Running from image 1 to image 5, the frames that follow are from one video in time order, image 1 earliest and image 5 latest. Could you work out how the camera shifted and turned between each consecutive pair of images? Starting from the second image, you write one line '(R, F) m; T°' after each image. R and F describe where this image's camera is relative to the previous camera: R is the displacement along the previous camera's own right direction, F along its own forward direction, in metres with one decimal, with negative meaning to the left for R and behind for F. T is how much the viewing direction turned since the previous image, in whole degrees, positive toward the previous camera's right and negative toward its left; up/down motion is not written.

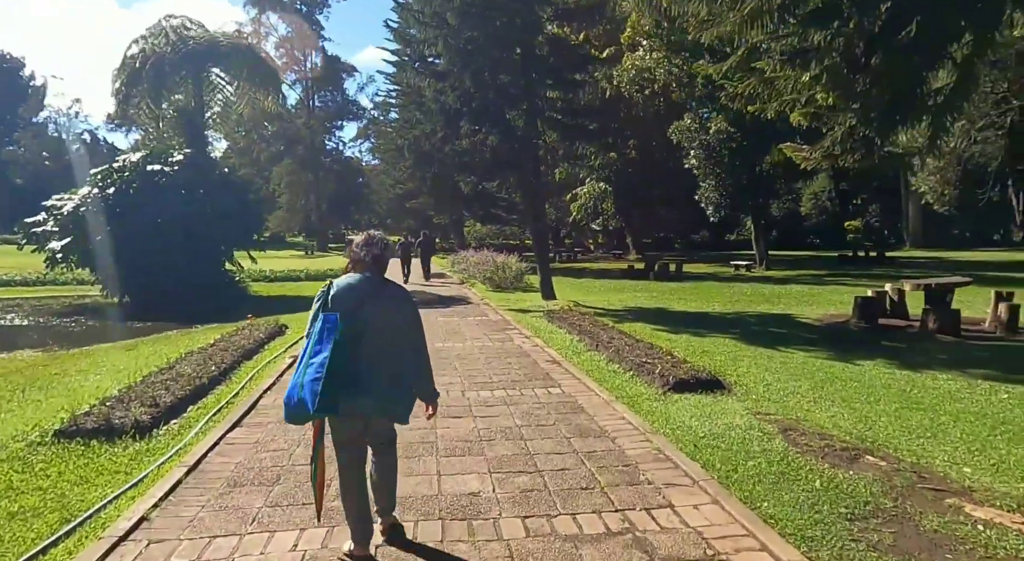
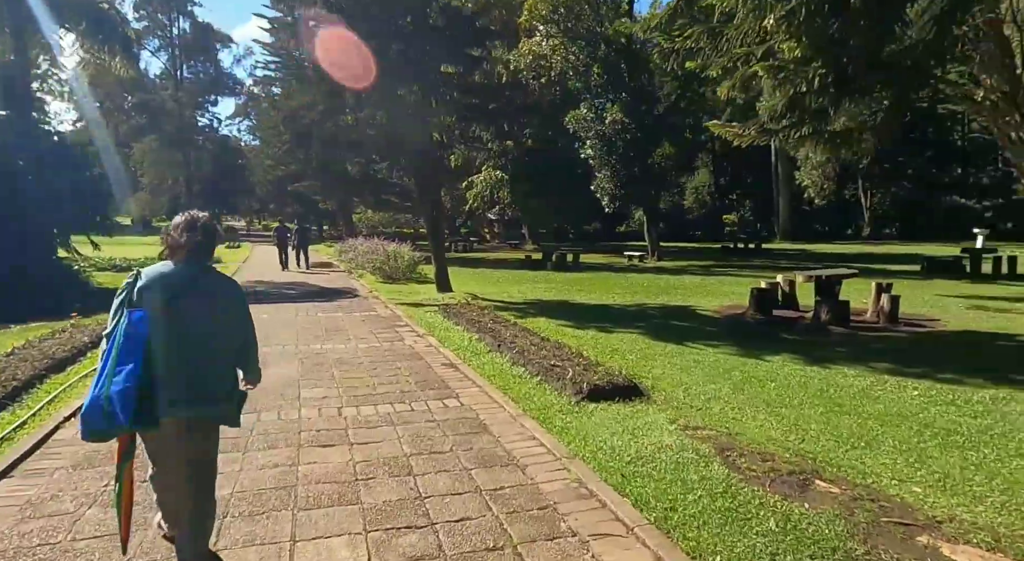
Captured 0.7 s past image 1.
(+0.1, +1.0) m; +10°
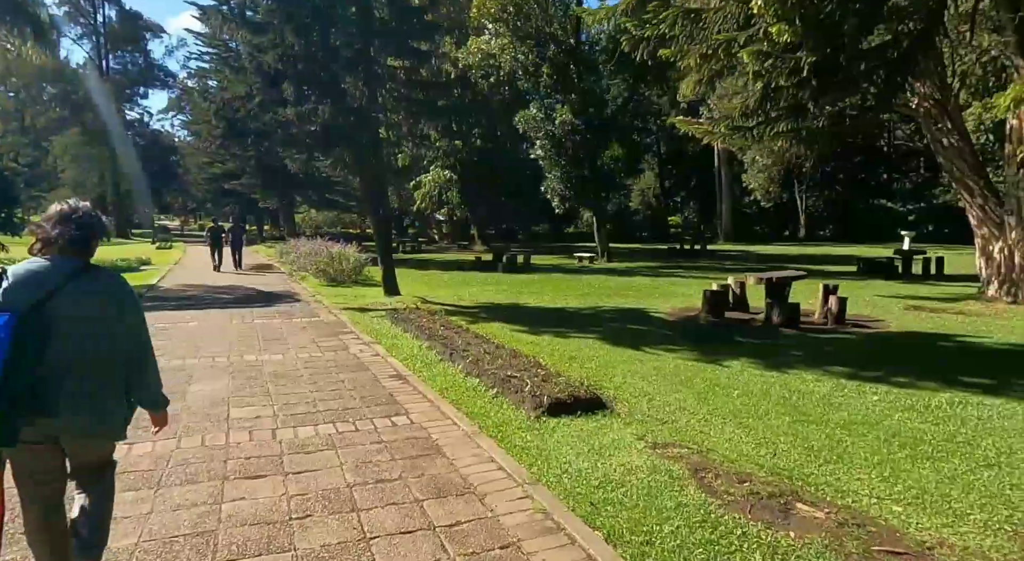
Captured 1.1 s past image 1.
(0.0, +0.4) m; +5°
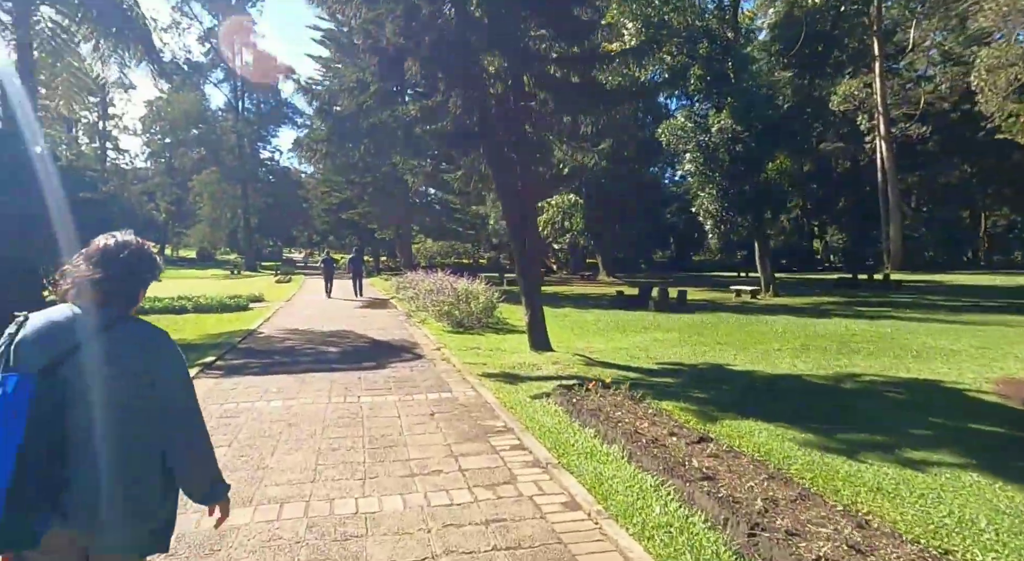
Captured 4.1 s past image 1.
(-1.4, +3.7) m; -10°
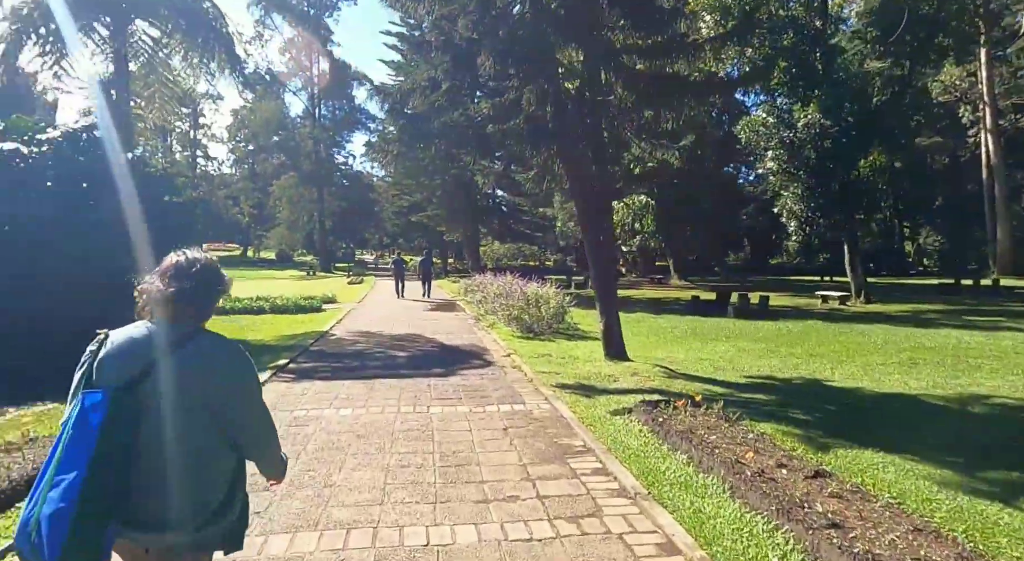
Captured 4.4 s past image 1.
(-0.1, +0.5) m; -6°
